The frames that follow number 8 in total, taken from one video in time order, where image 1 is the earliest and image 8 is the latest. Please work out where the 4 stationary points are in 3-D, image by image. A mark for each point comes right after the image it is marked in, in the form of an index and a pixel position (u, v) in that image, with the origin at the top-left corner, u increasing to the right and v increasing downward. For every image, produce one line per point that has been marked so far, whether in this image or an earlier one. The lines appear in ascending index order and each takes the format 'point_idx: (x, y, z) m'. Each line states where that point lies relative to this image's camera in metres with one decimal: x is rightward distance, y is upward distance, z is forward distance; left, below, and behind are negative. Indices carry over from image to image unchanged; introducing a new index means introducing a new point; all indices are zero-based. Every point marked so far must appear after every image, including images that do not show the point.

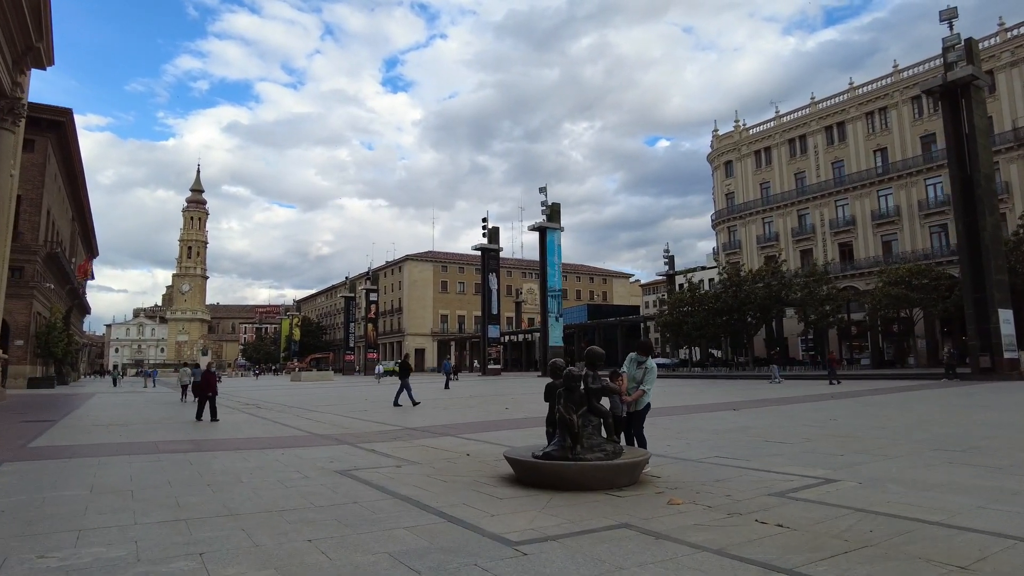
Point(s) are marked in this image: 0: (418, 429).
0: (-1.6, -2.5, +11.4) m
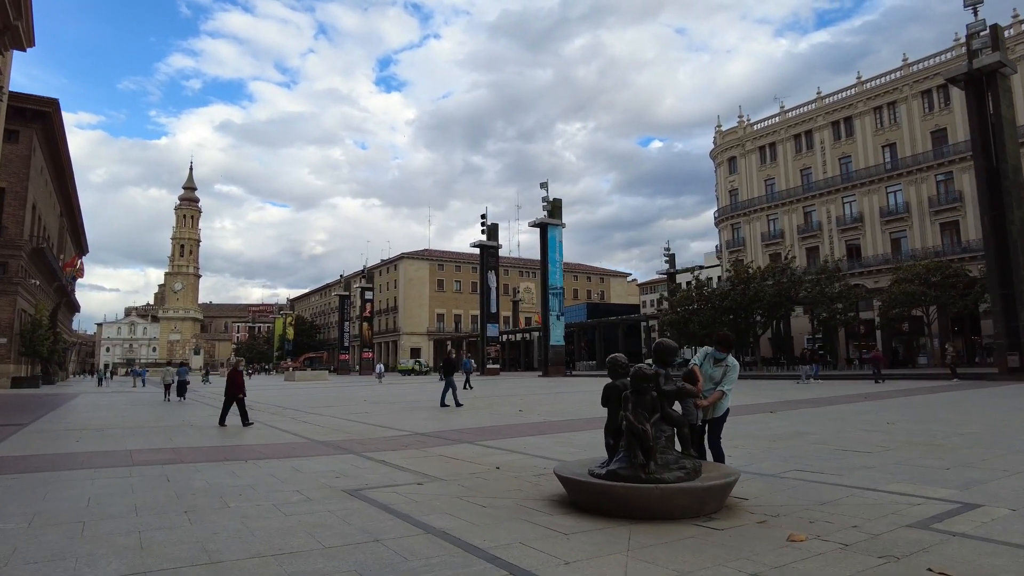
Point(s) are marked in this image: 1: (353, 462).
0: (-1.2, -2.3, +10.2) m
1: (-1.7, -1.9, +7.2) m
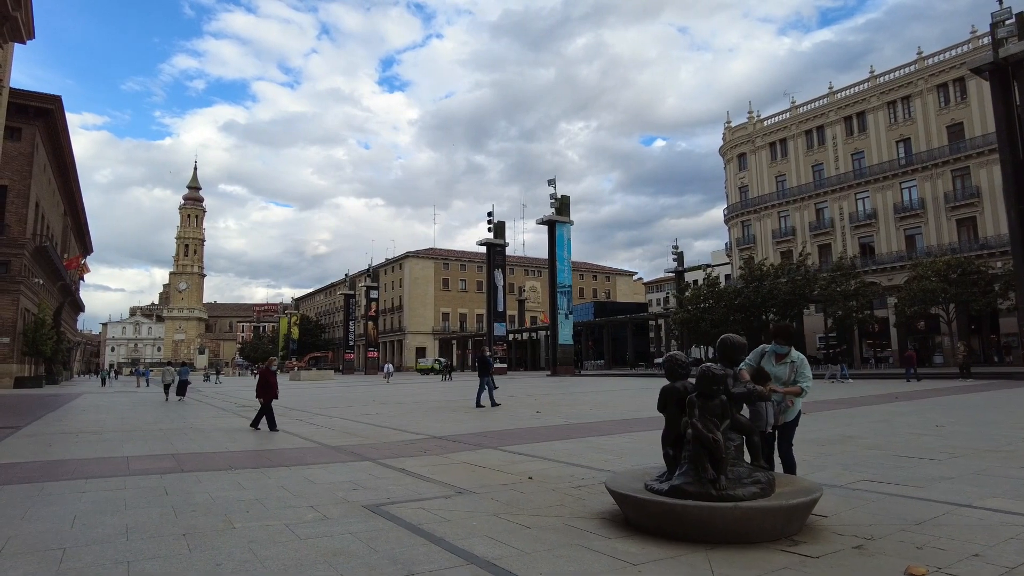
0: (-0.9, -2.2, +9.5) m
1: (-1.4, -1.8, +6.6) m
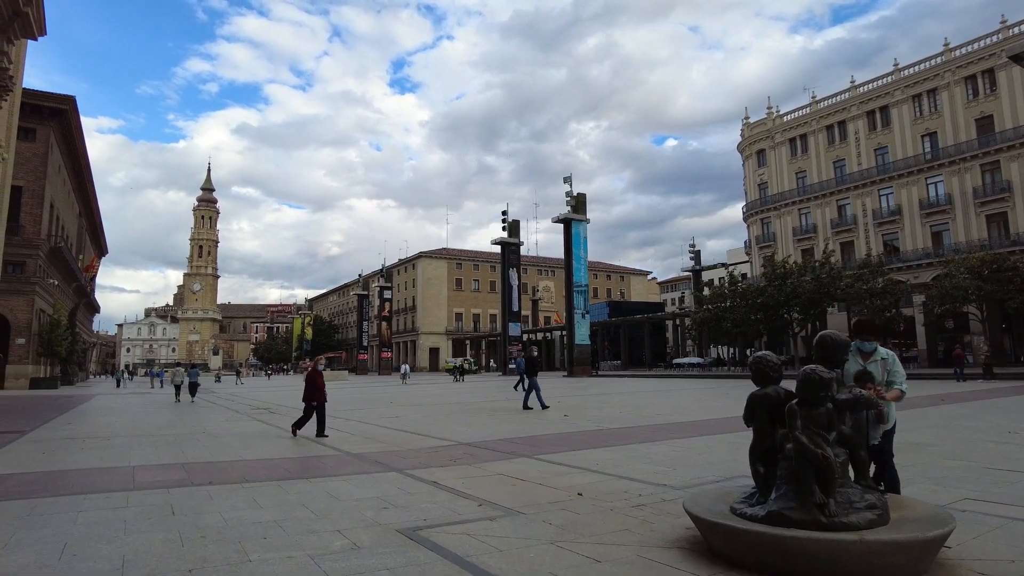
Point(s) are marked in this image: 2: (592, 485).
0: (-0.5, -2.1, +8.9) m
1: (-1.0, -1.8, +5.9) m
2: (+0.7, -1.8, +5.9) m
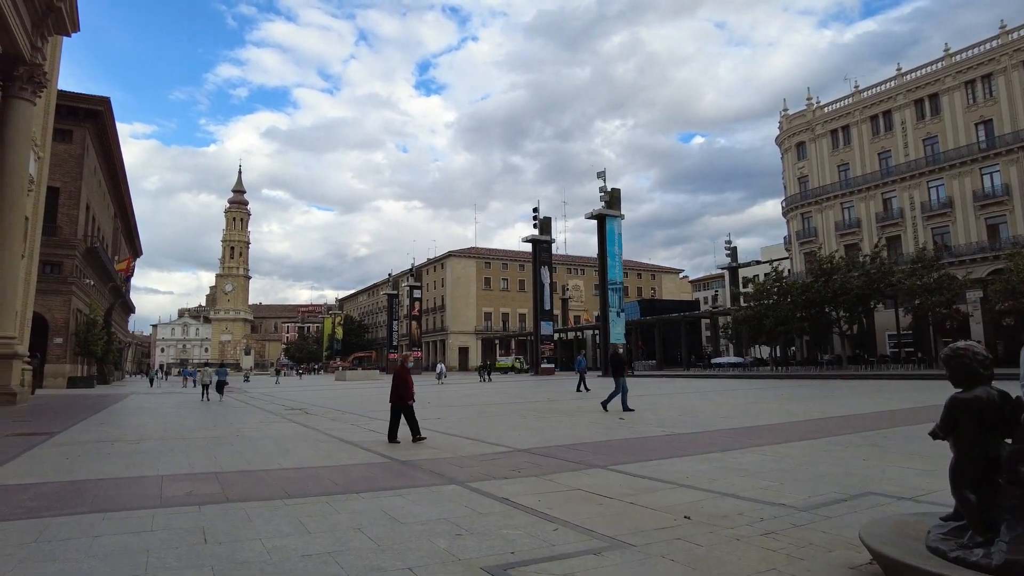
0: (+0.3, -2.0, +8.0) m
1: (-0.4, -1.7, +5.1) m
2: (+1.4, -1.6, +4.9) m
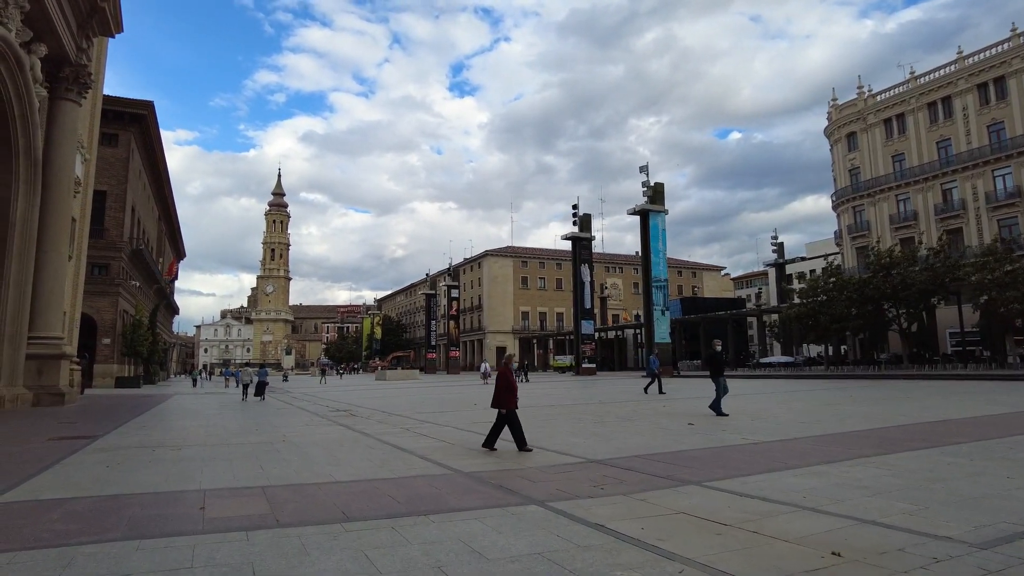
0: (+1.1, -1.9, +7.1) m
1: (+0.3, -1.6, +4.3) m
2: (+2.0, -1.5, +4.0) m
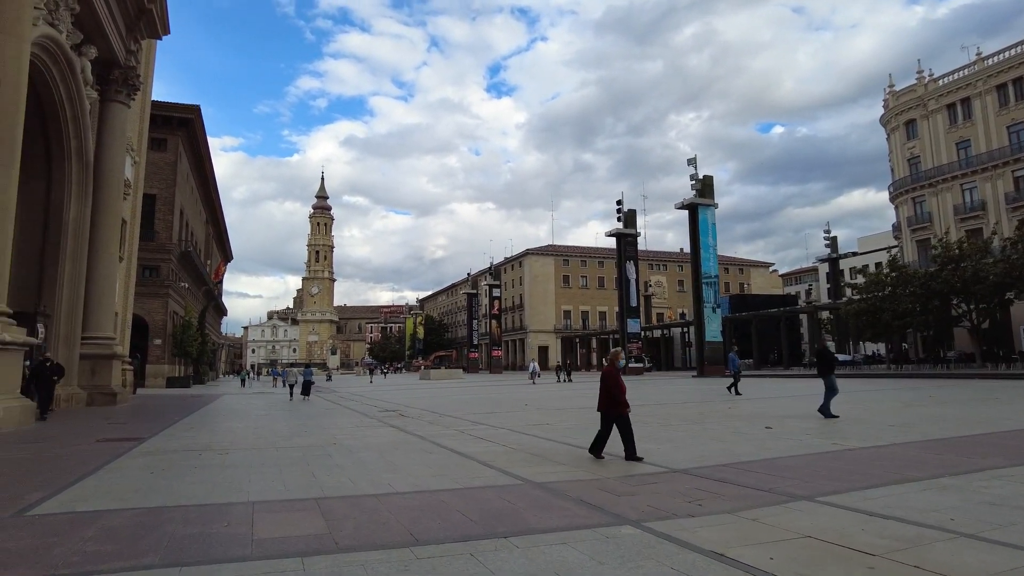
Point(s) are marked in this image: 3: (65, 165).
0: (+1.9, -1.8, +6.3) m
1: (+0.9, -1.5, +3.5) m
2: (+2.5, -1.4, +3.2) m
3: (-12.9, +3.6, +19.0) m
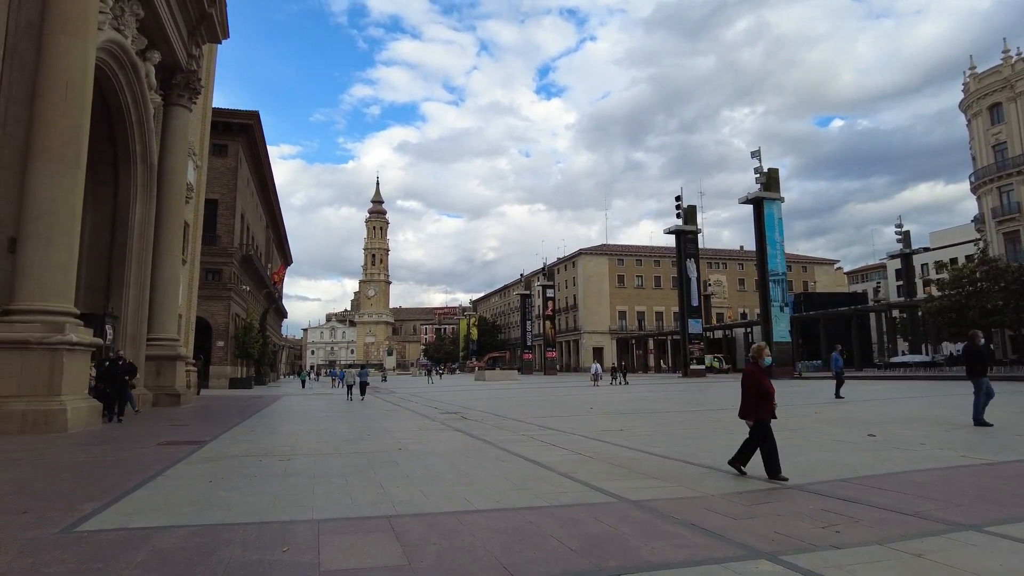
0: (+2.6, -1.7, +5.4) m
1: (+1.4, -1.4, +2.7) m
2: (+3.1, -1.3, +2.2) m
3: (-11.2, +3.5, +19.2) m
